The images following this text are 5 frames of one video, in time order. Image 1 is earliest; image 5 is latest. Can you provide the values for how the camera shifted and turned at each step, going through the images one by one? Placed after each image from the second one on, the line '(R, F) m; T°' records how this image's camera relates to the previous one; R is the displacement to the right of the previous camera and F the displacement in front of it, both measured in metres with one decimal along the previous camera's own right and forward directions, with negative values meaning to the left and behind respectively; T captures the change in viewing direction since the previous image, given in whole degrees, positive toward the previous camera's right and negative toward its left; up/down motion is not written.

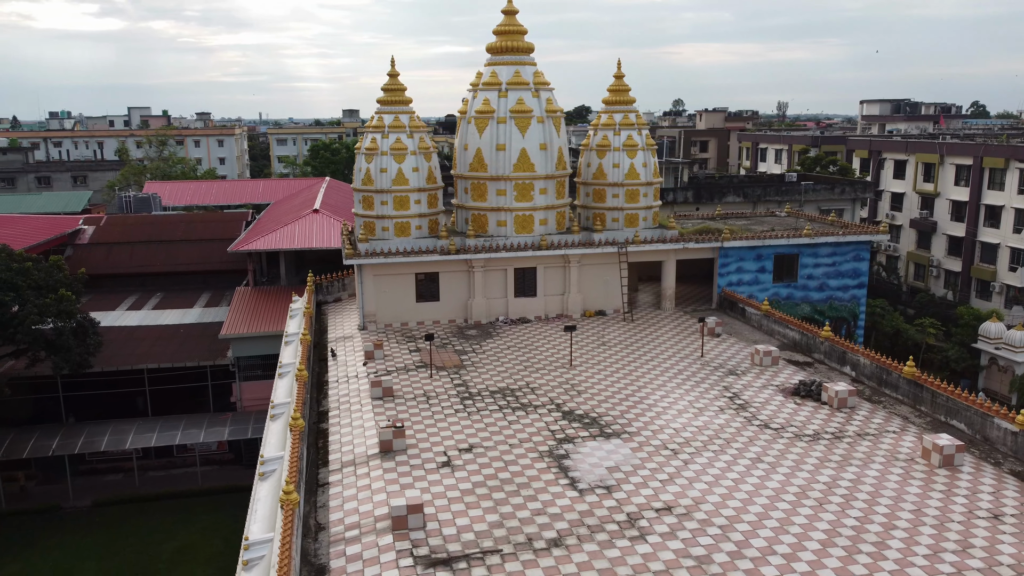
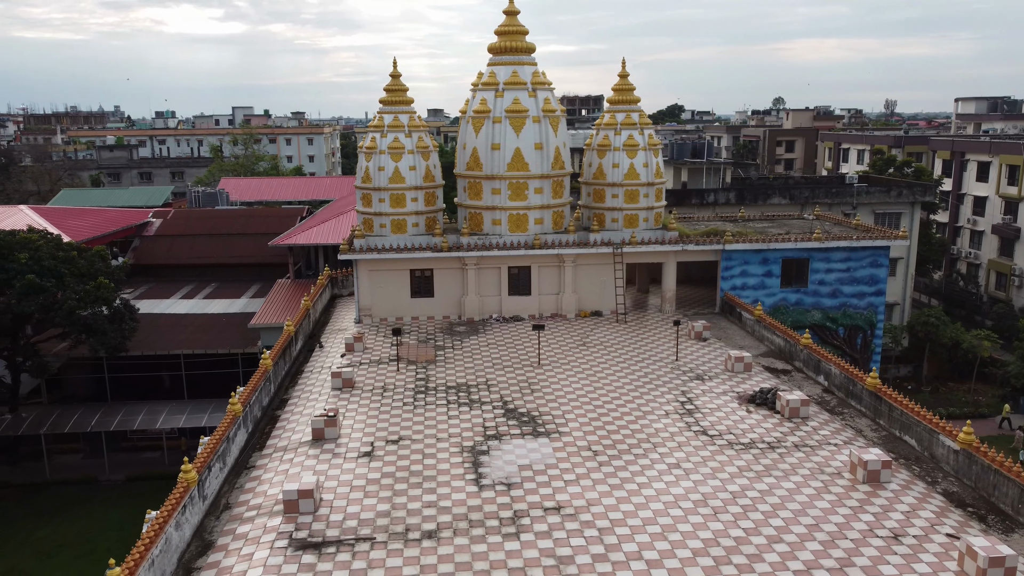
(+3.1, 0.0) m; -7°
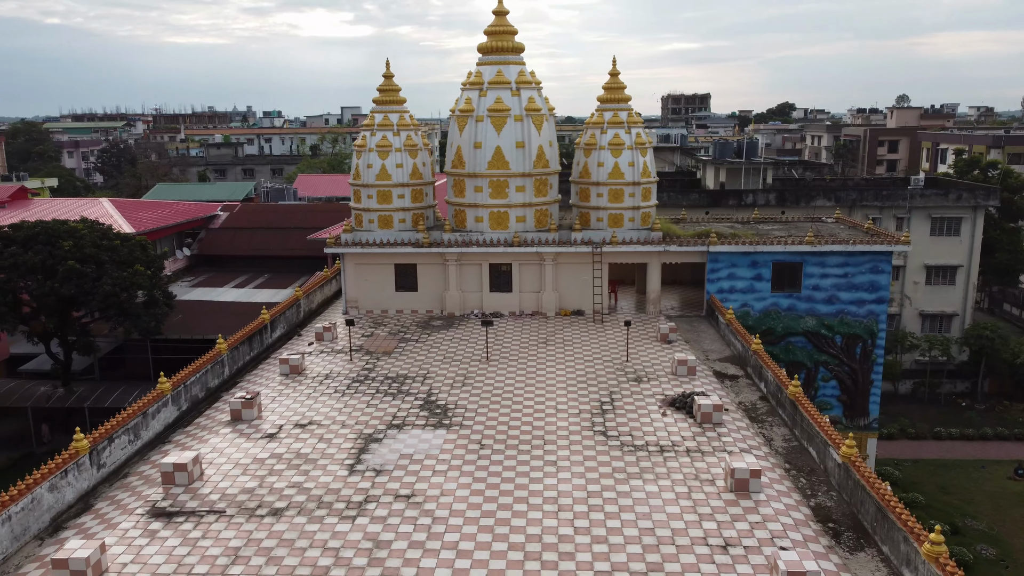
(+4.0, 0.0) m; -8°
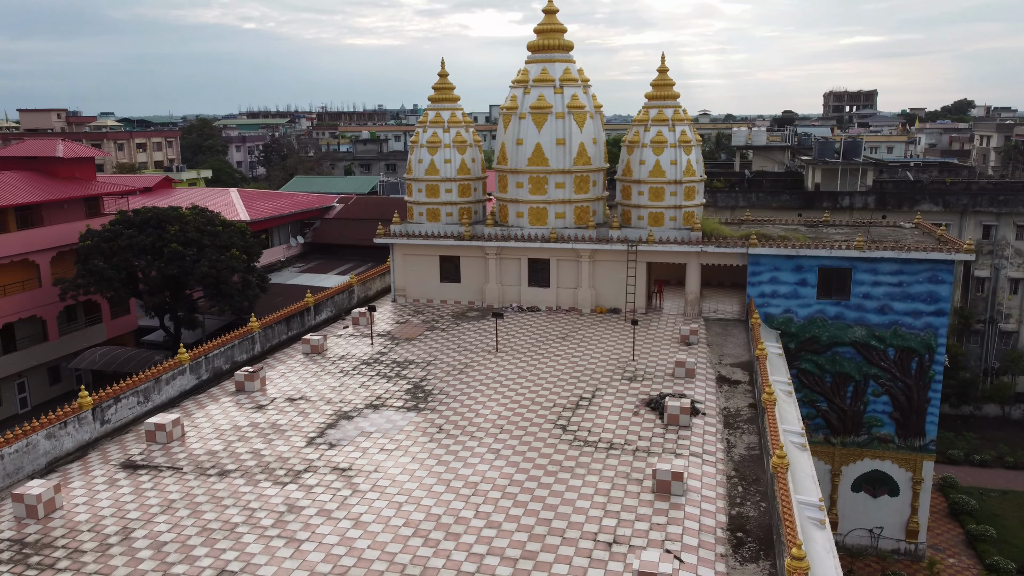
(+3.6, -0.1) m; -11°
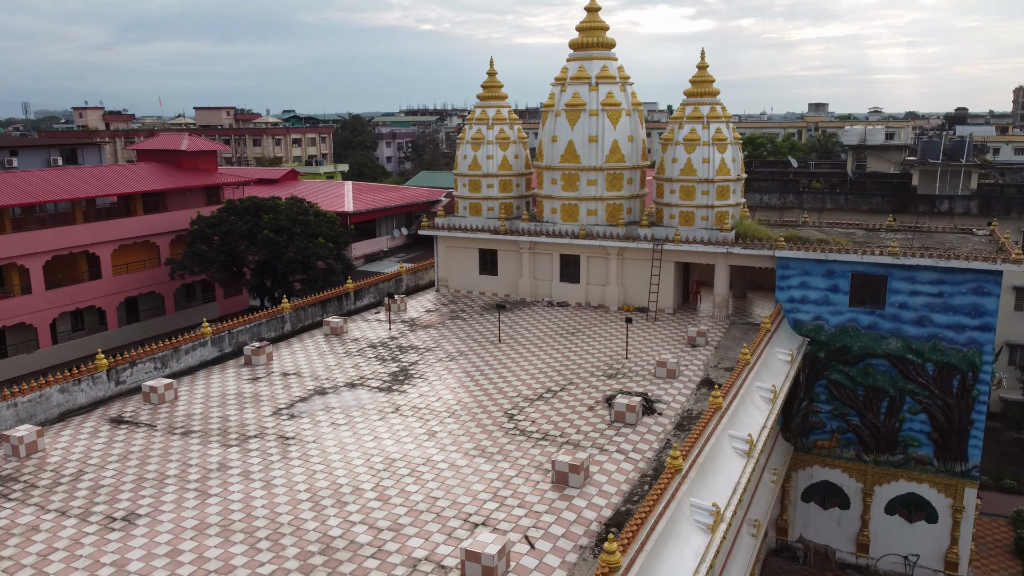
(+3.9, -0.1) m; -11°
